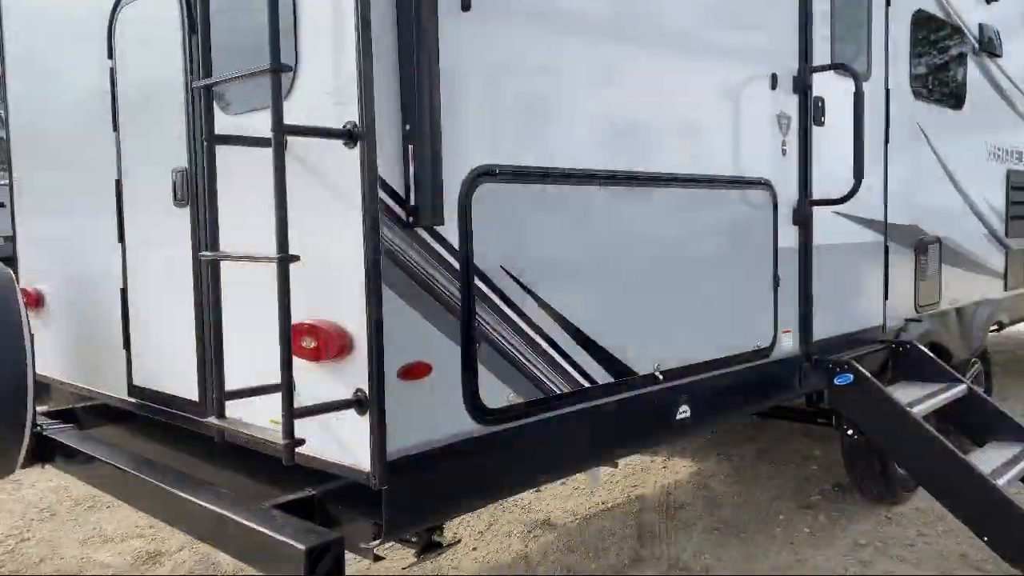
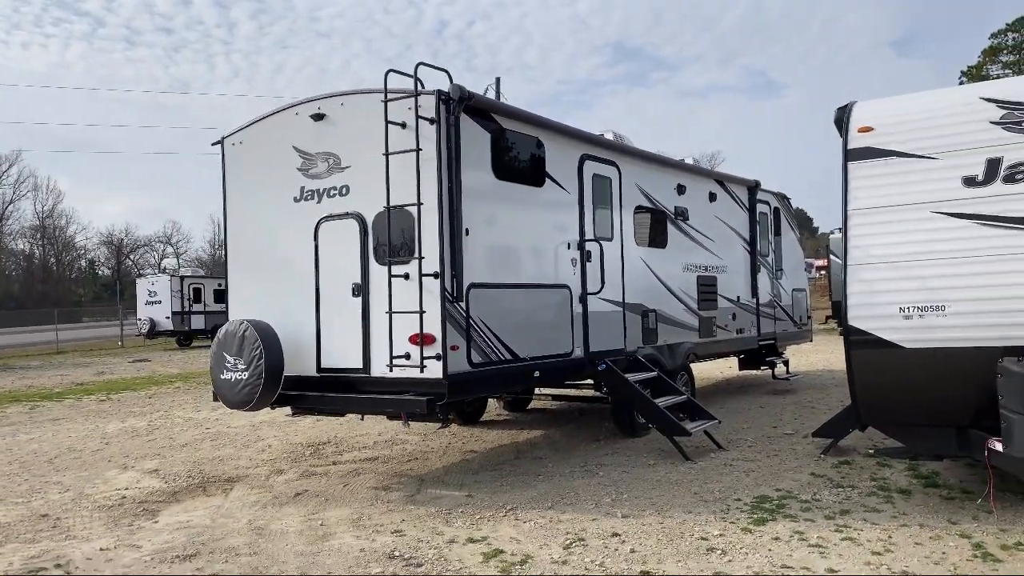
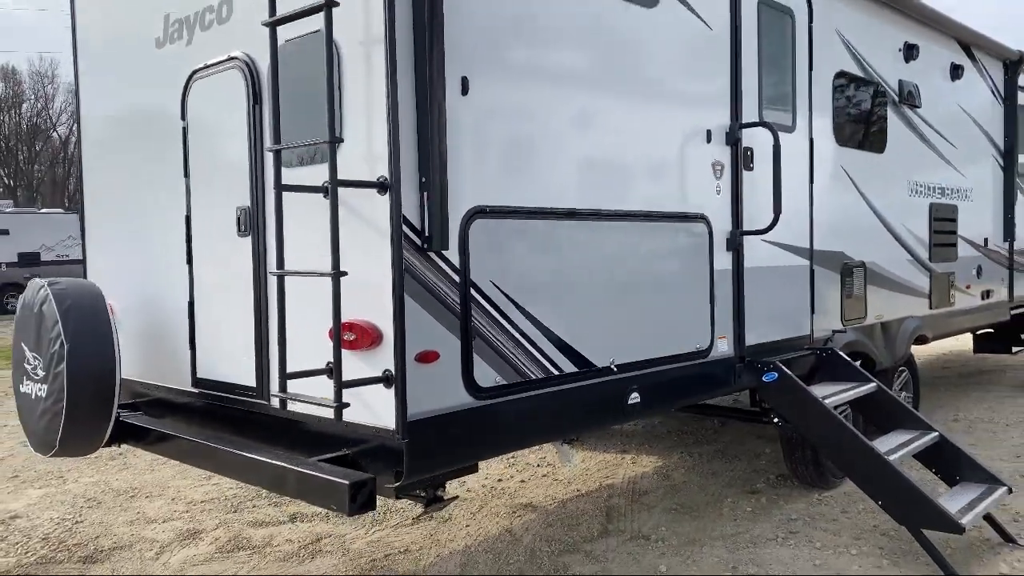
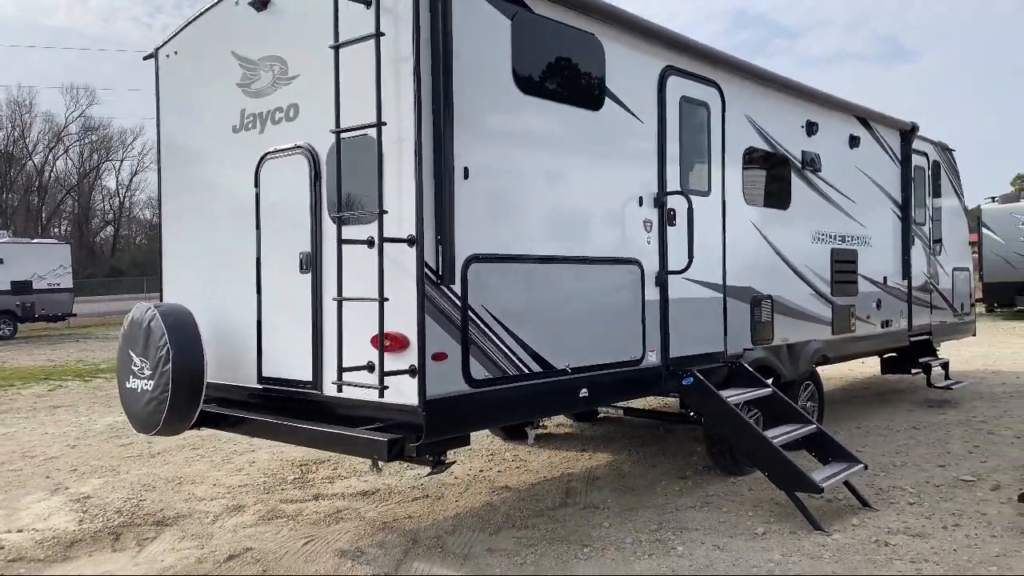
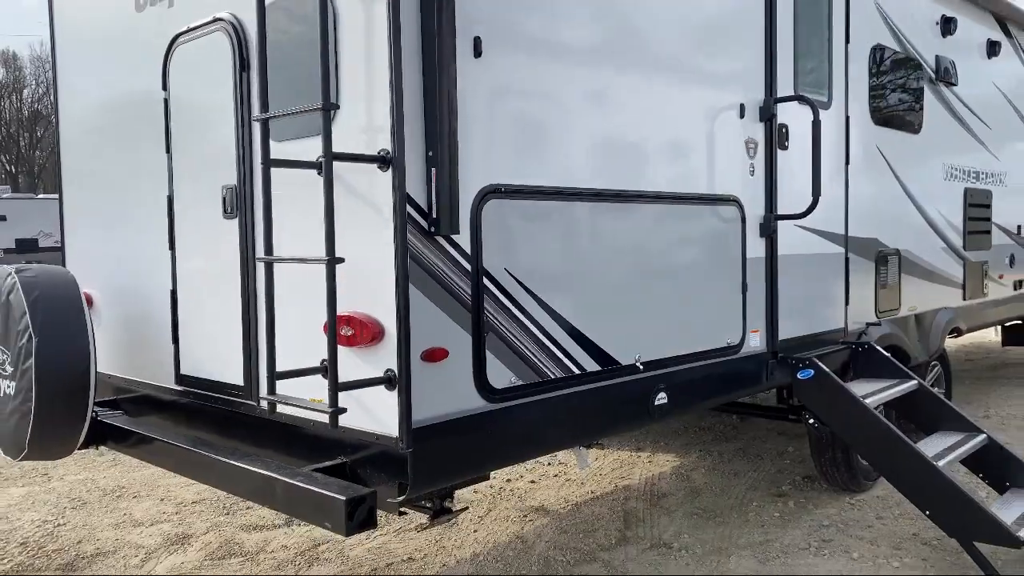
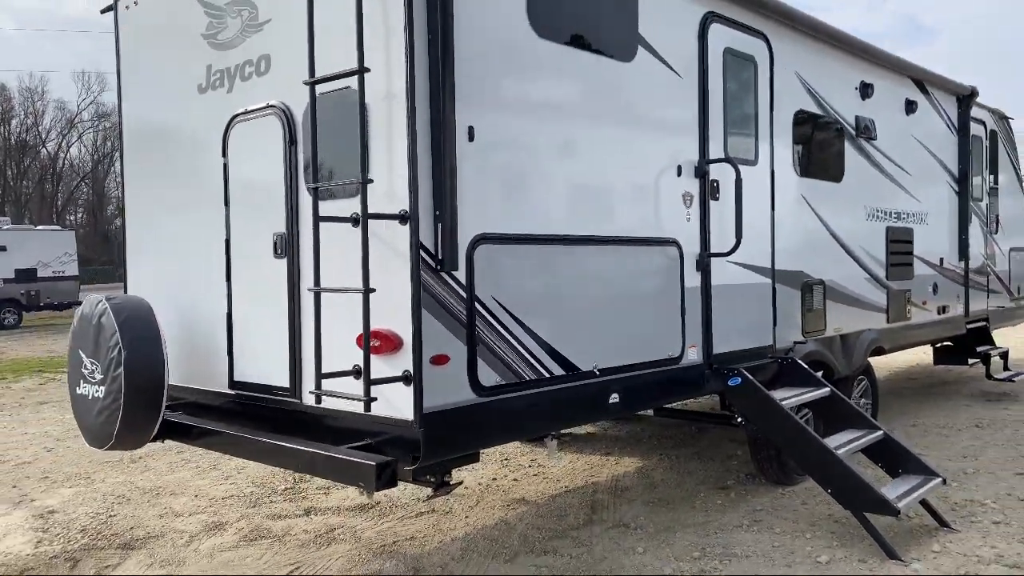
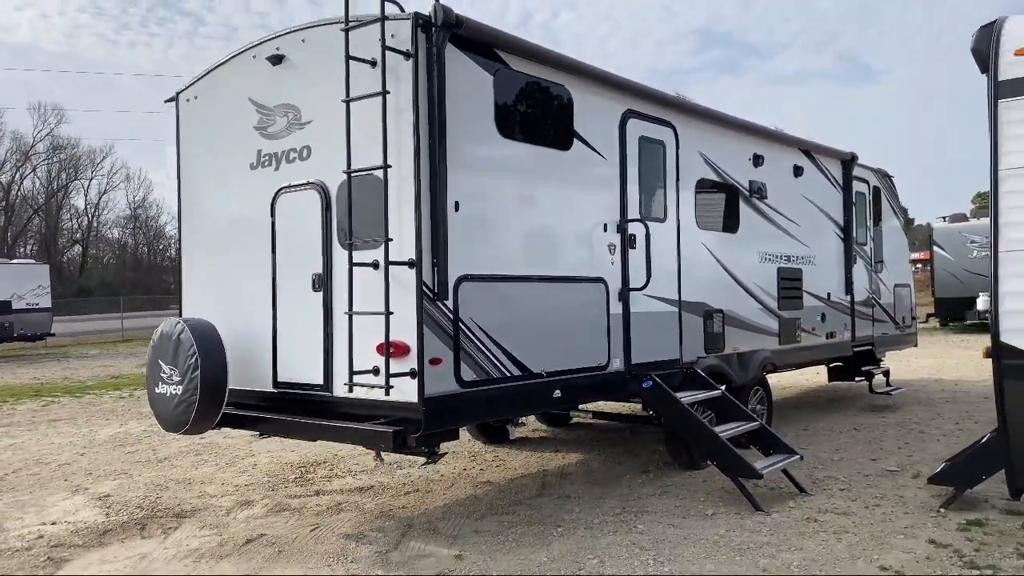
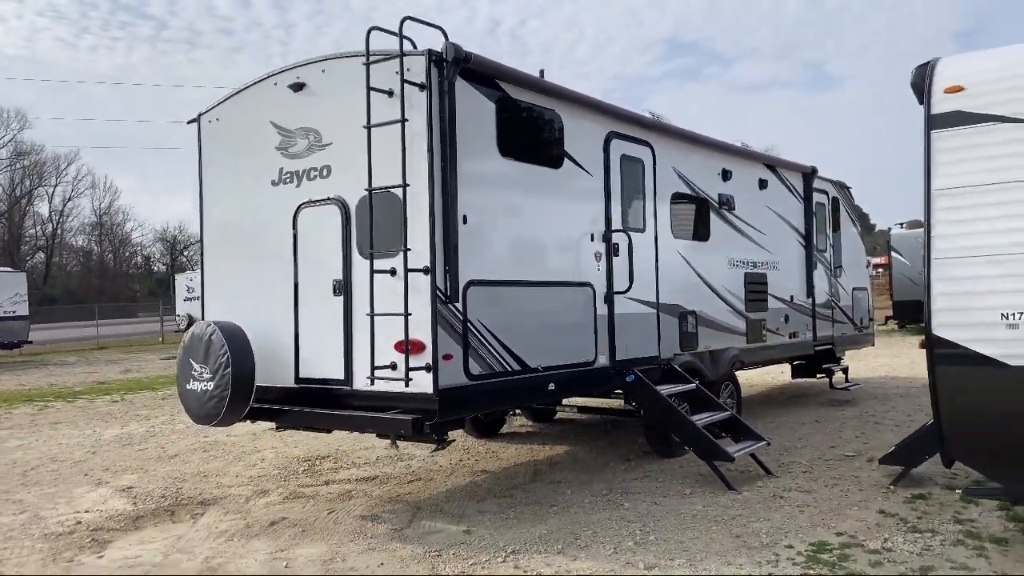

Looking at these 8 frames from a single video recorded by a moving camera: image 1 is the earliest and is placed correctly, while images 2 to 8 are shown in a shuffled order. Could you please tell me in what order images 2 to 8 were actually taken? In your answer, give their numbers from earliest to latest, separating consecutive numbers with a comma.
5, 3, 6, 4, 7, 8, 2
